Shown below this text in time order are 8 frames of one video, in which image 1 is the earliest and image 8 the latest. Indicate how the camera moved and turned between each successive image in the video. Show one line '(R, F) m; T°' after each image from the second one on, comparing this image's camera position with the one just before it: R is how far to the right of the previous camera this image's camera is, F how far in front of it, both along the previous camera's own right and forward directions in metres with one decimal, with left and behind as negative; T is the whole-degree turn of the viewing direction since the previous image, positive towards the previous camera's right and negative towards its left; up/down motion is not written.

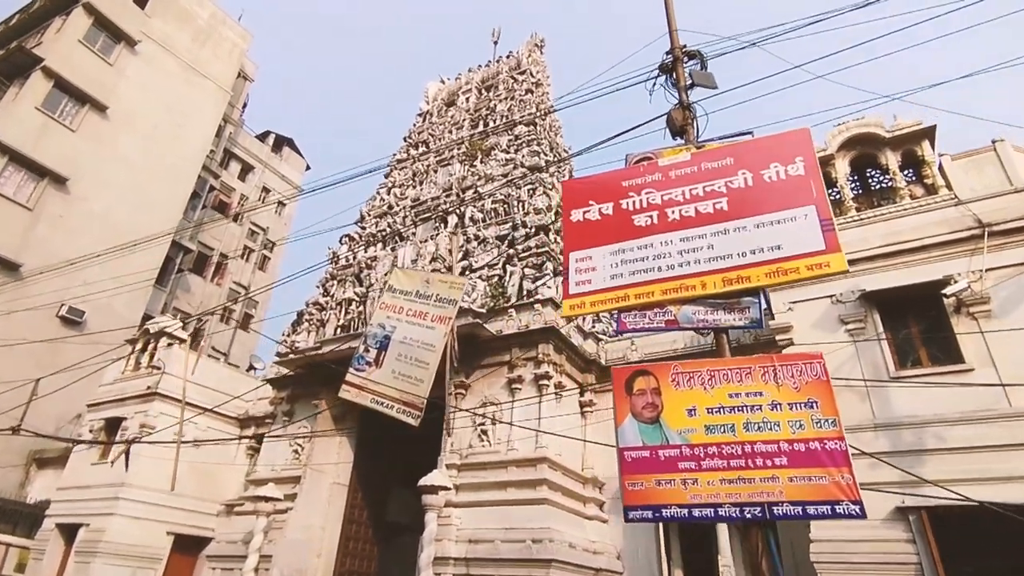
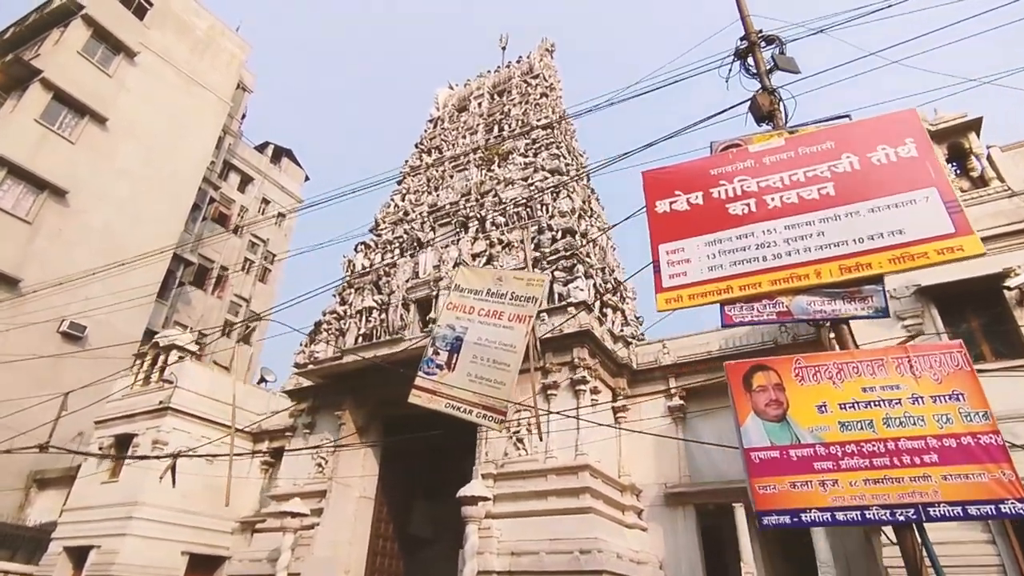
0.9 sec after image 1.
(-0.7, +0.3) m; +1°
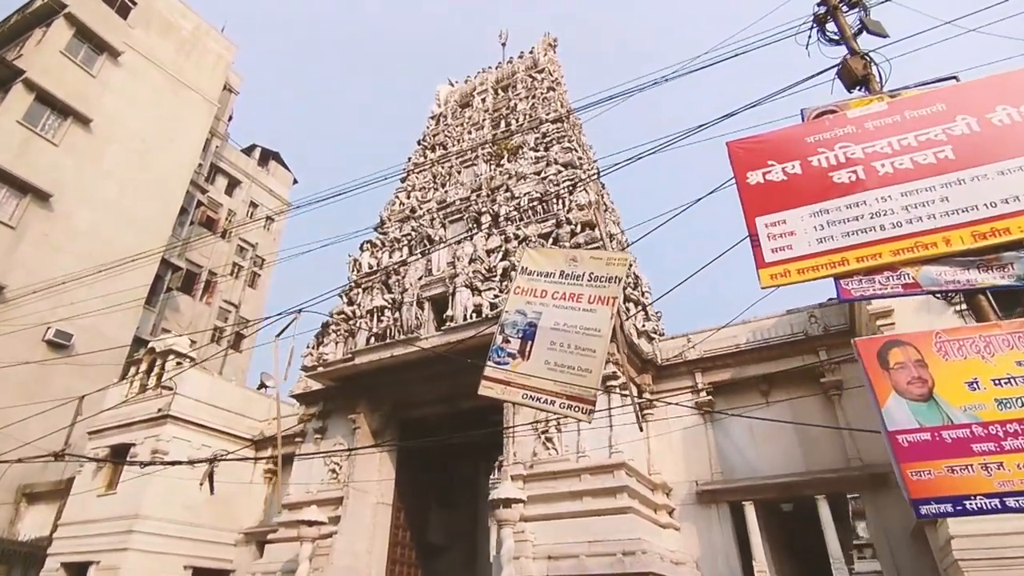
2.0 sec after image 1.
(-0.7, +0.4) m; +2°
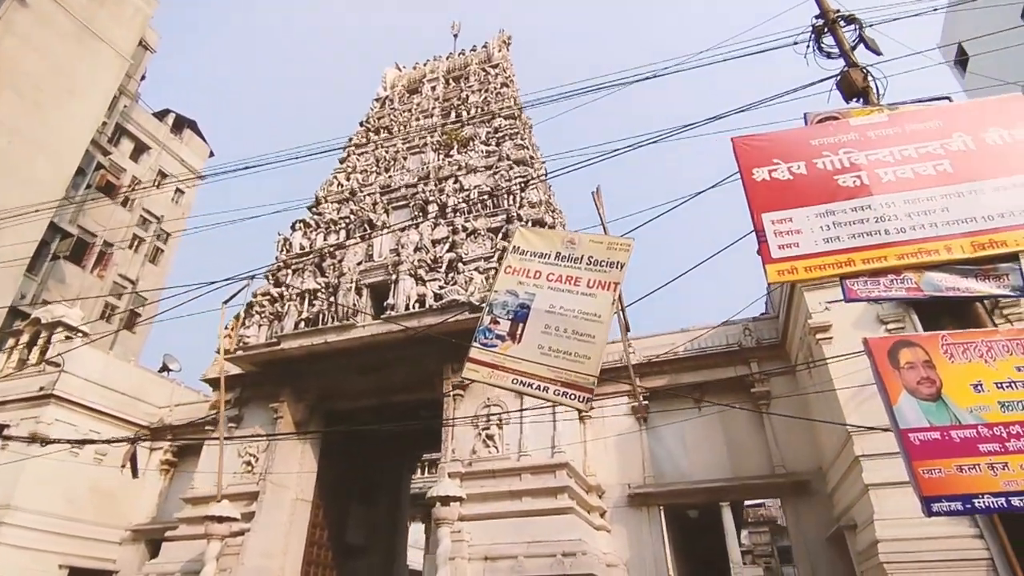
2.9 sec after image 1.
(-0.6, +0.3) m; +8°
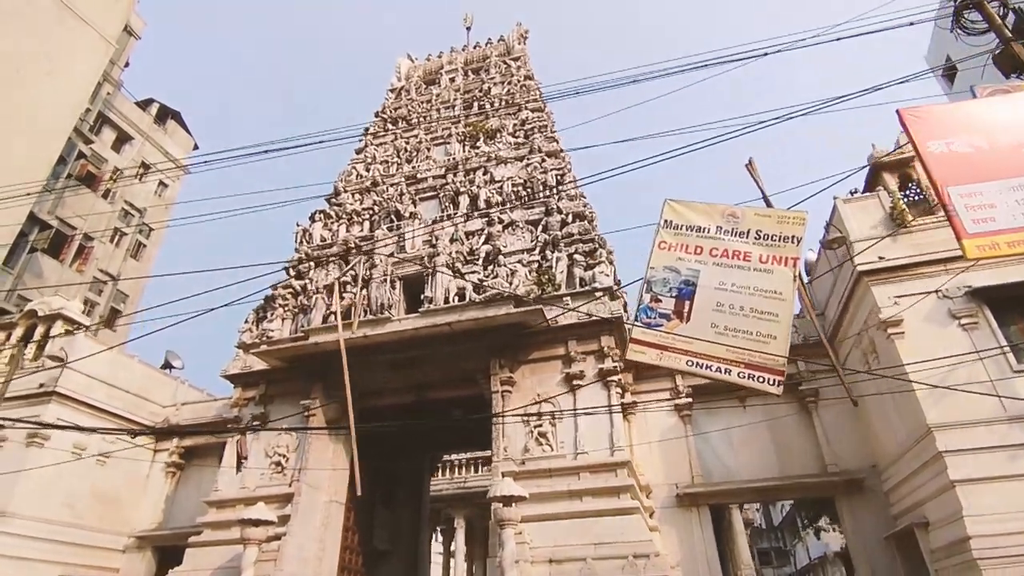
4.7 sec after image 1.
(-1.3, +0.4) m; +3°
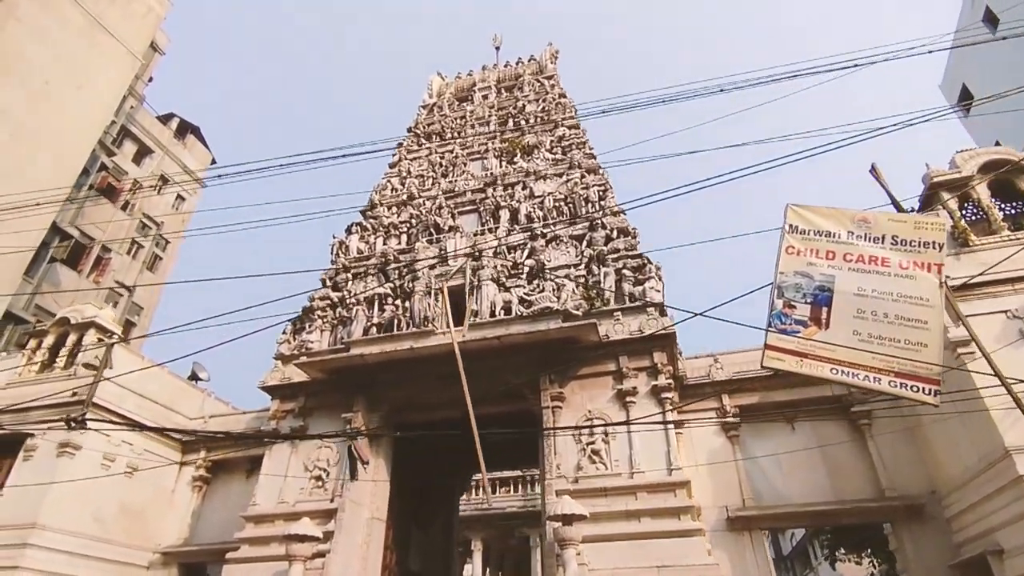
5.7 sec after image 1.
(-0.8, +0.1) m; 0°
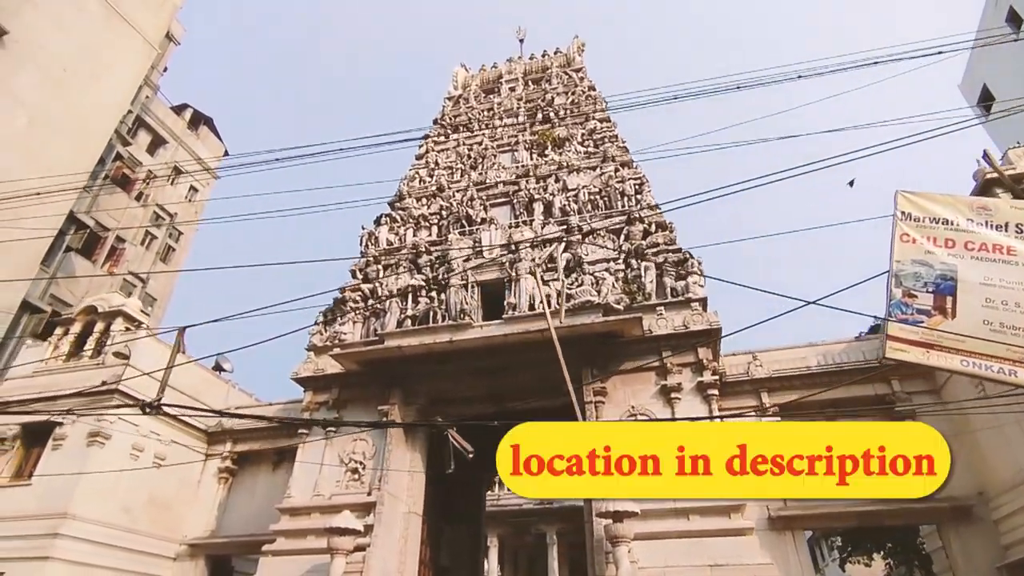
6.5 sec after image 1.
(-0.7, +0.2) m; 0°
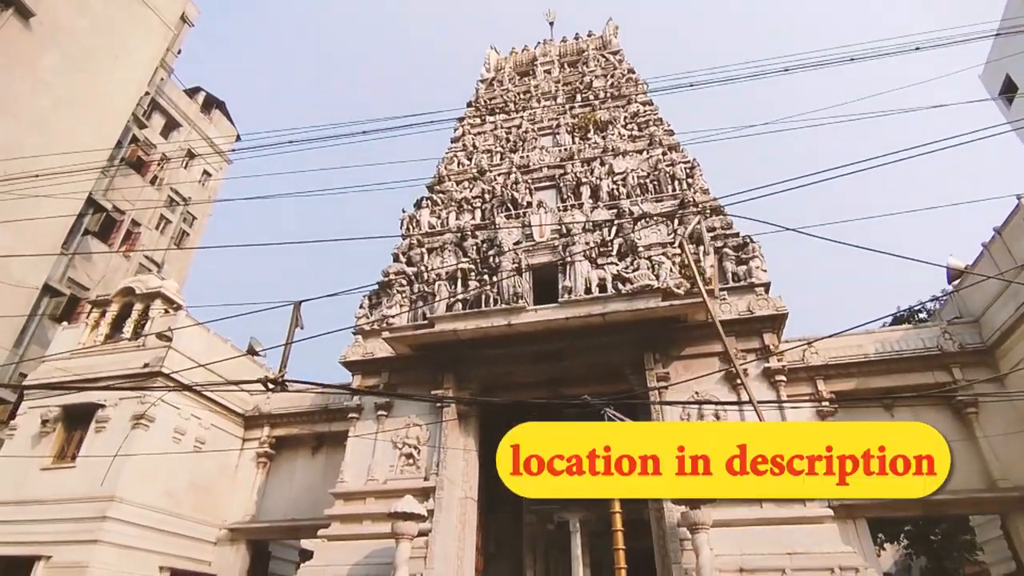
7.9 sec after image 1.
(-1.0, +0.2) m; 0°
